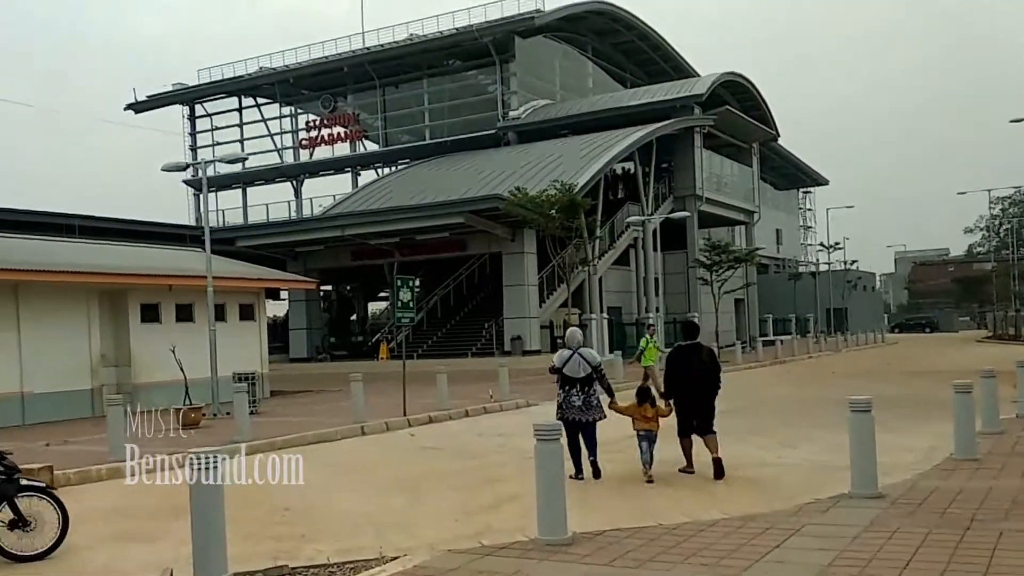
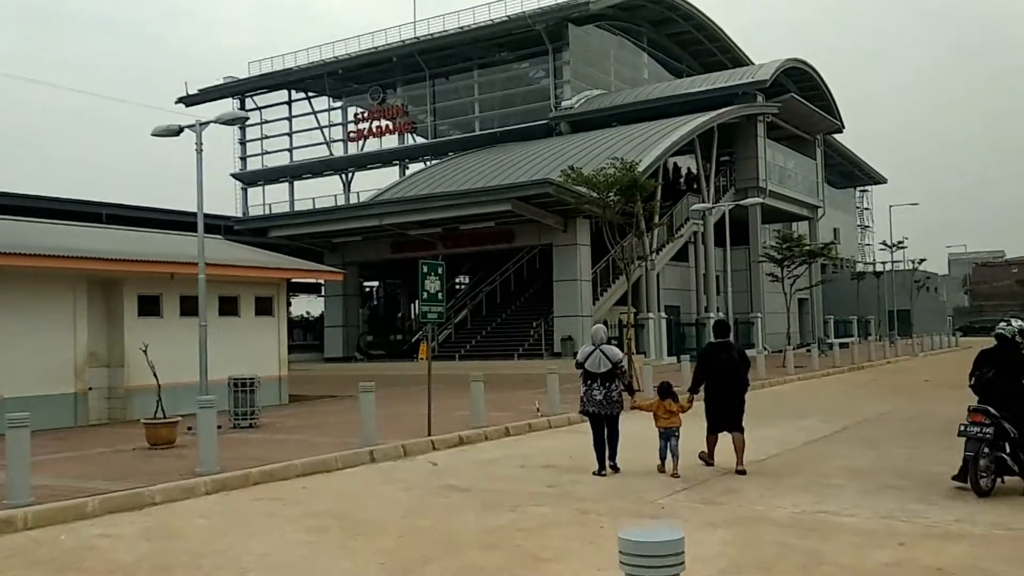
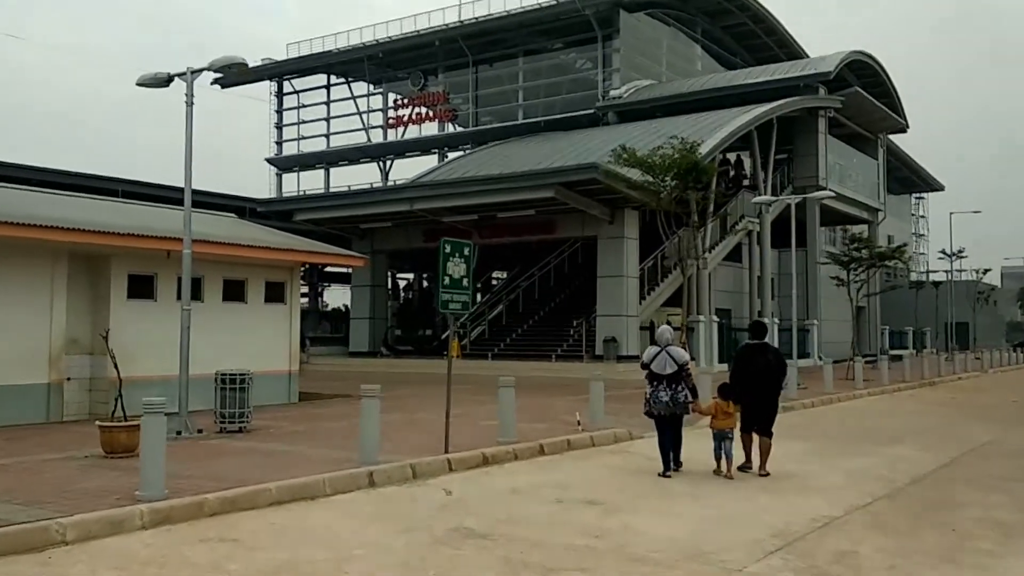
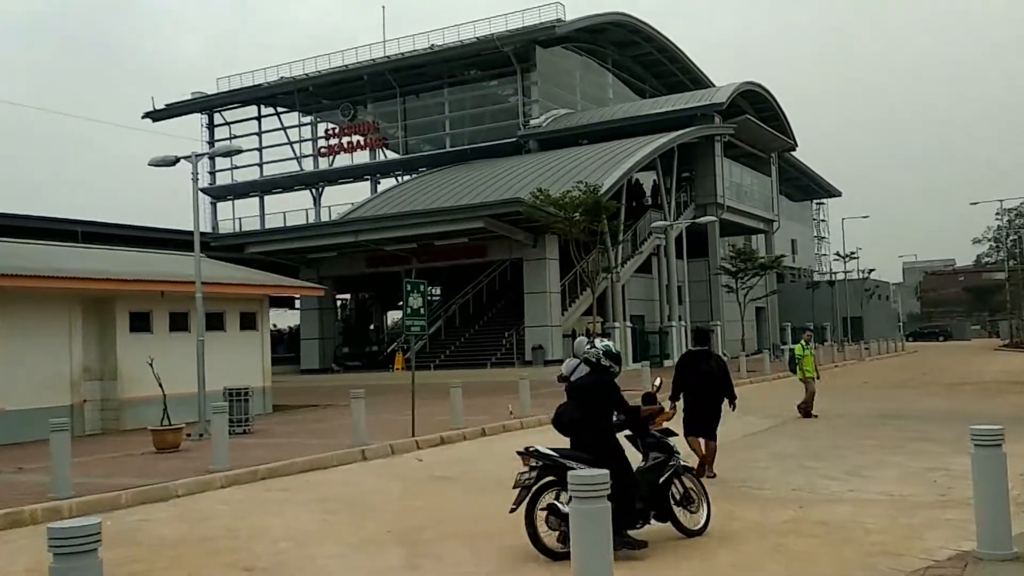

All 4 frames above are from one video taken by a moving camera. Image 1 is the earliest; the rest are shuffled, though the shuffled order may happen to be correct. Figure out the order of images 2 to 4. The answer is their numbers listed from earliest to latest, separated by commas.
4, 2, 3
